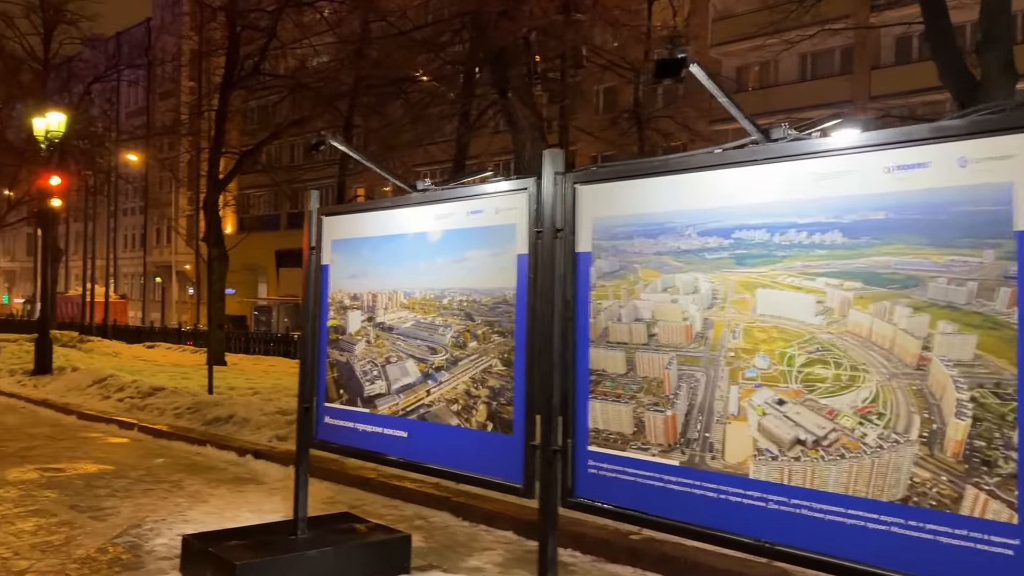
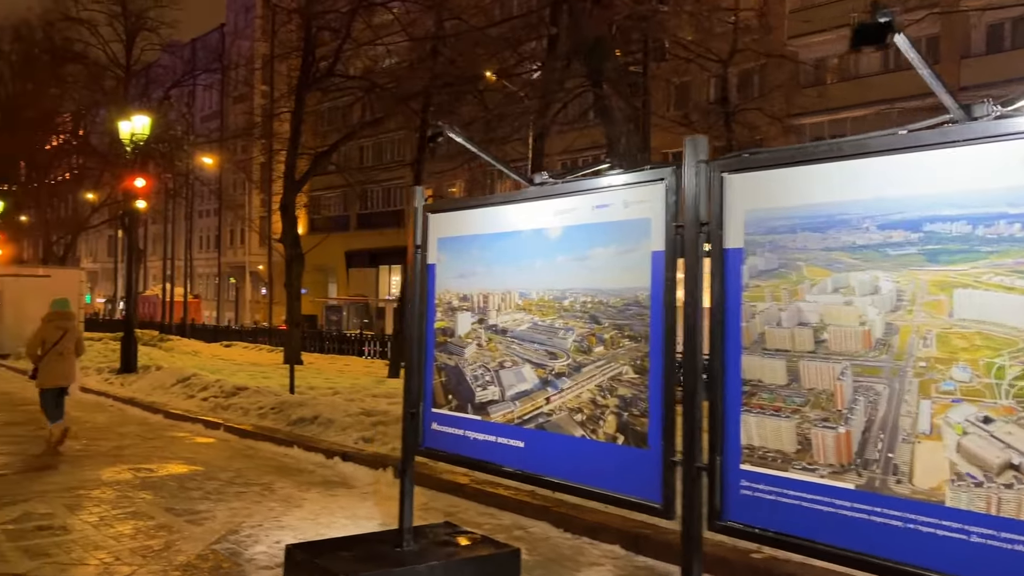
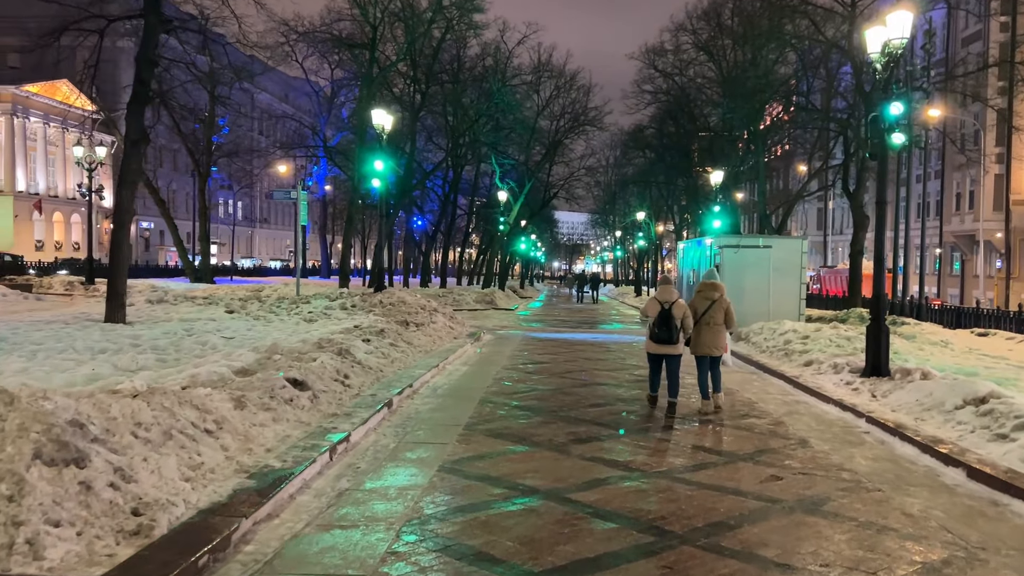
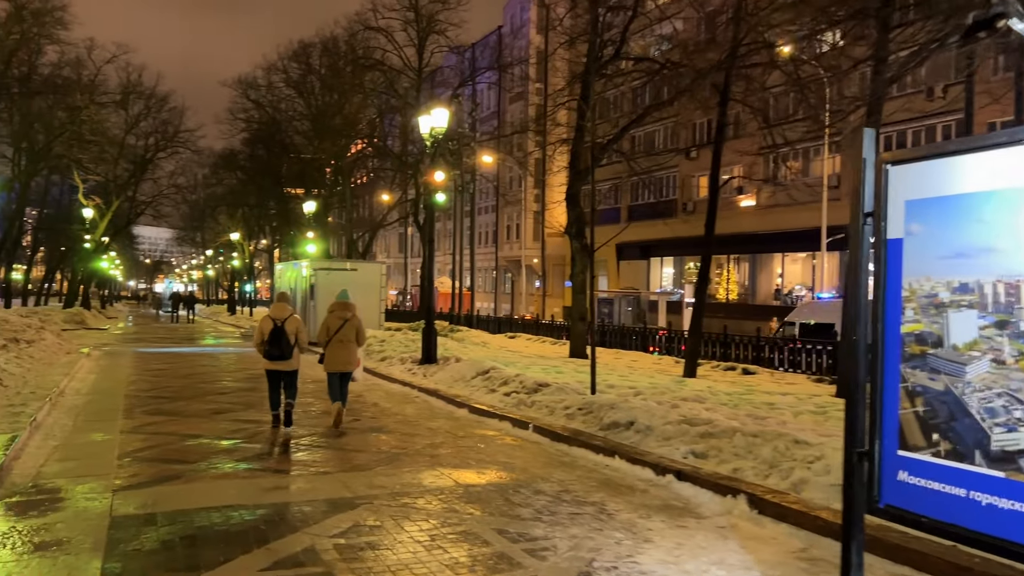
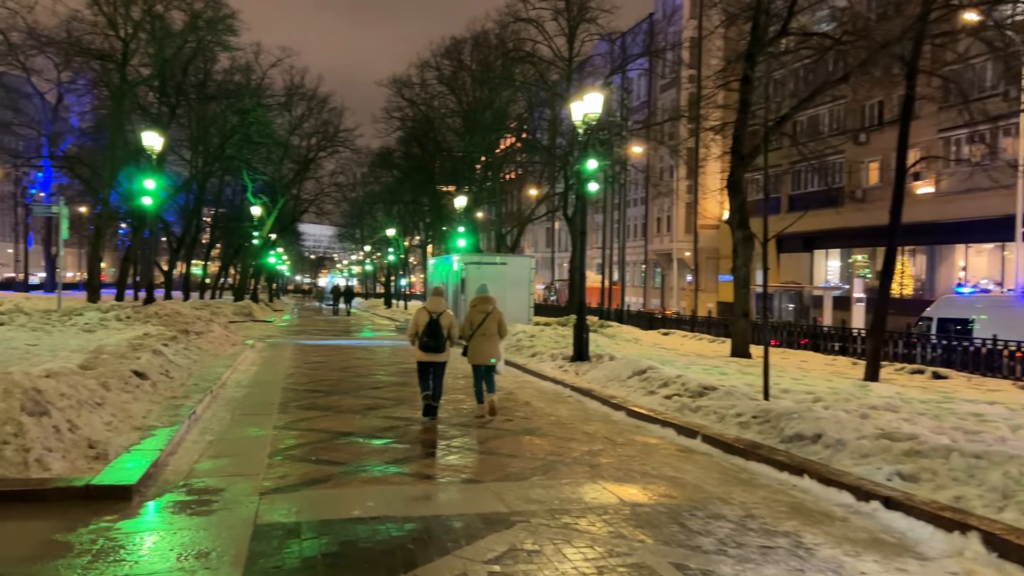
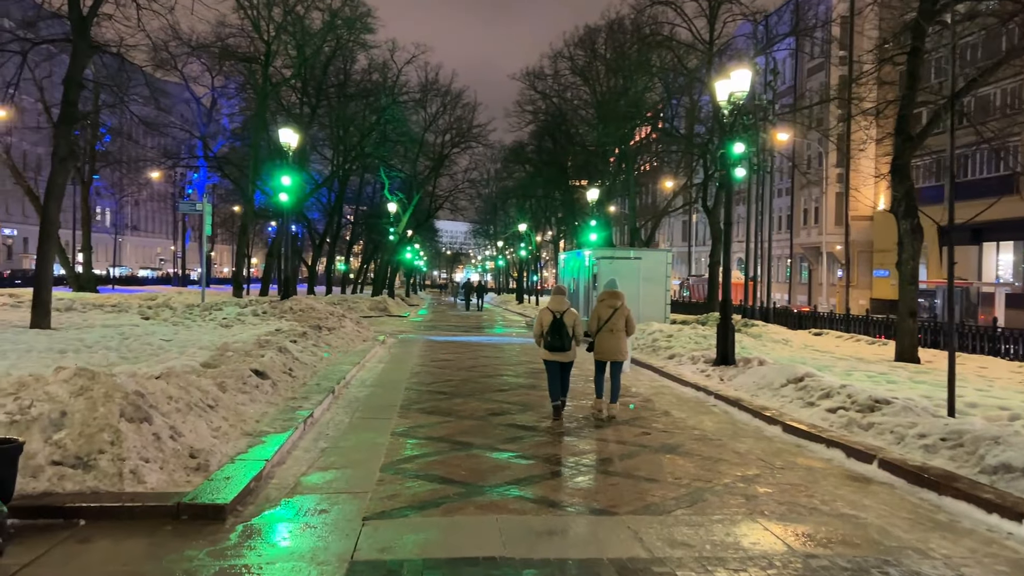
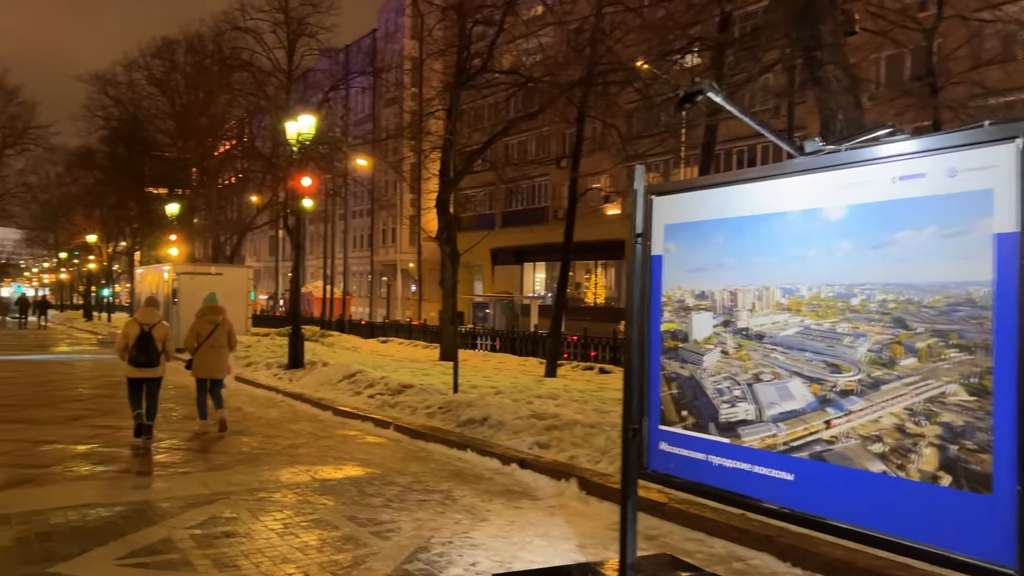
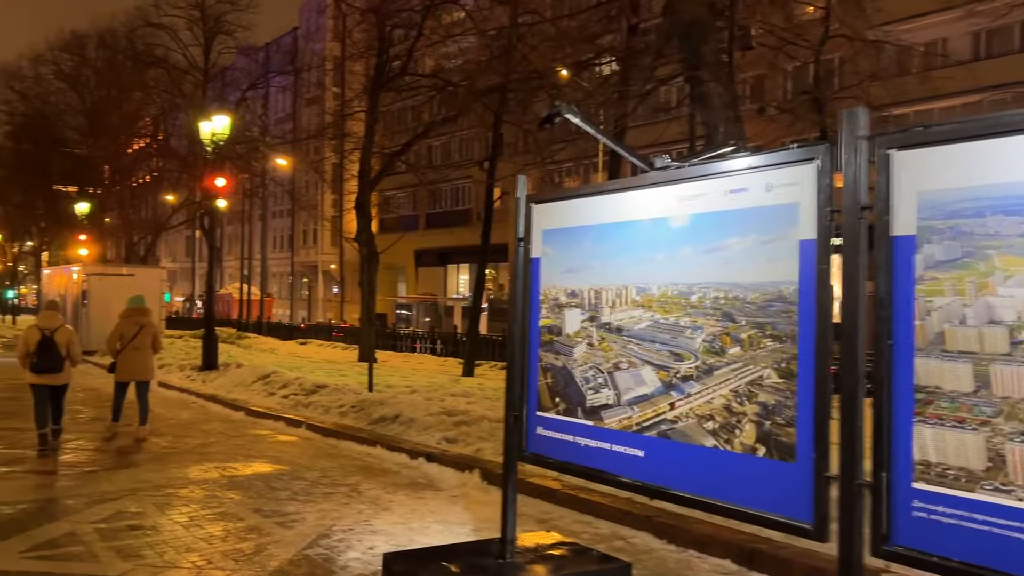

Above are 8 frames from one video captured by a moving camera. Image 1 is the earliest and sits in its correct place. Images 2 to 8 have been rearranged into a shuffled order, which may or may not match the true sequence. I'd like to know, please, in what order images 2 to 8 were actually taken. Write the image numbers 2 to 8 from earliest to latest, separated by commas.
2, 8, 7, 4, 5, 6, 3
